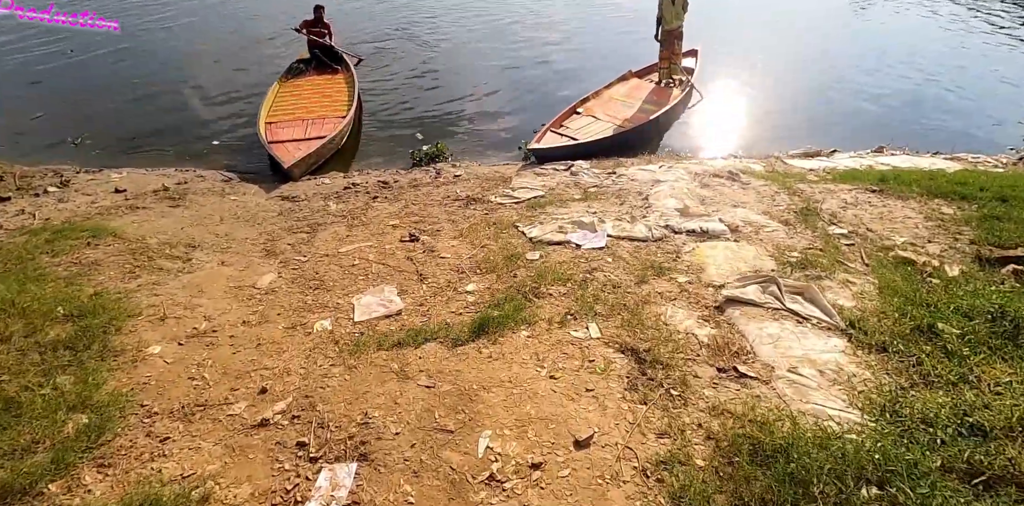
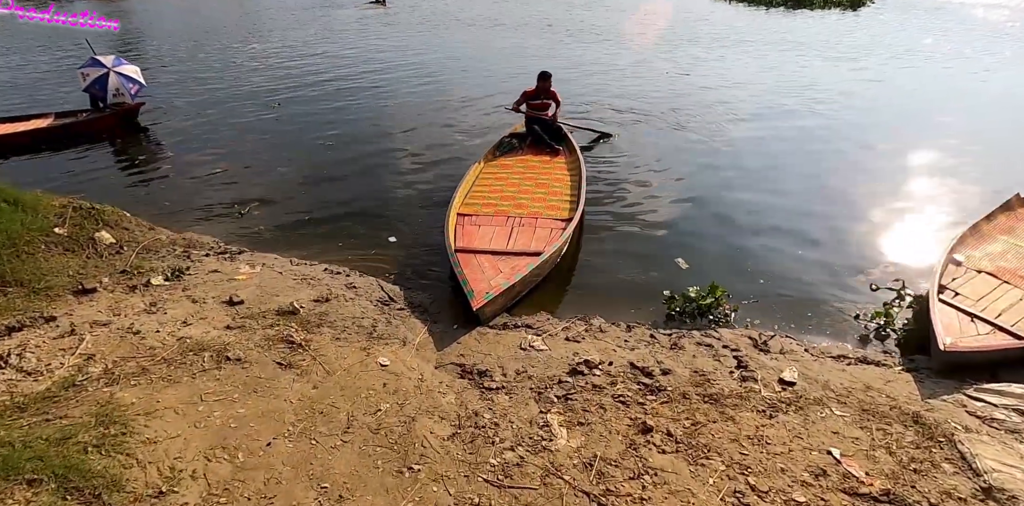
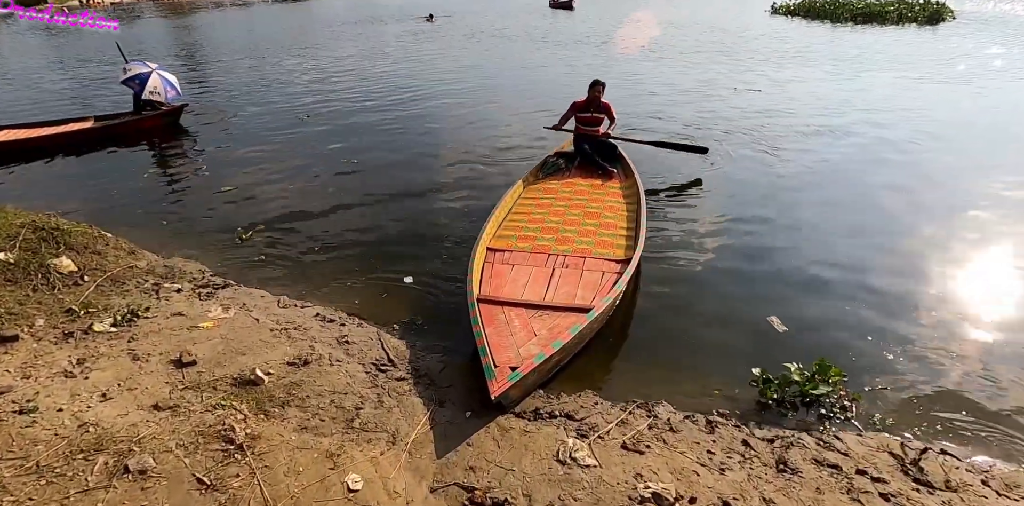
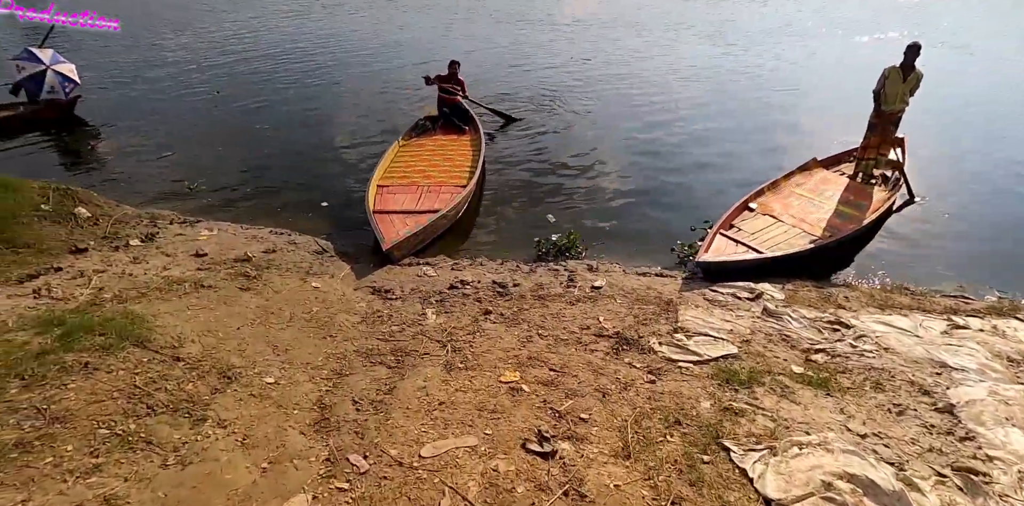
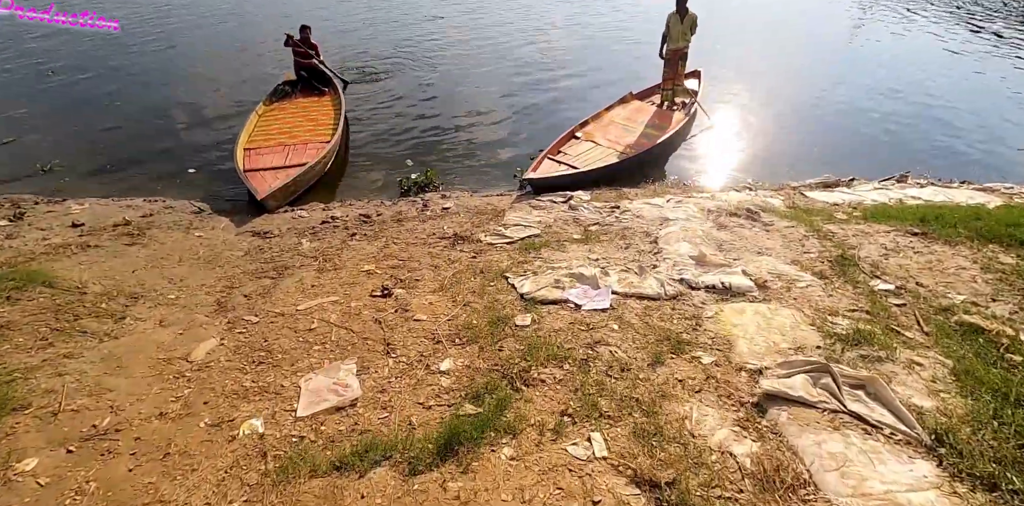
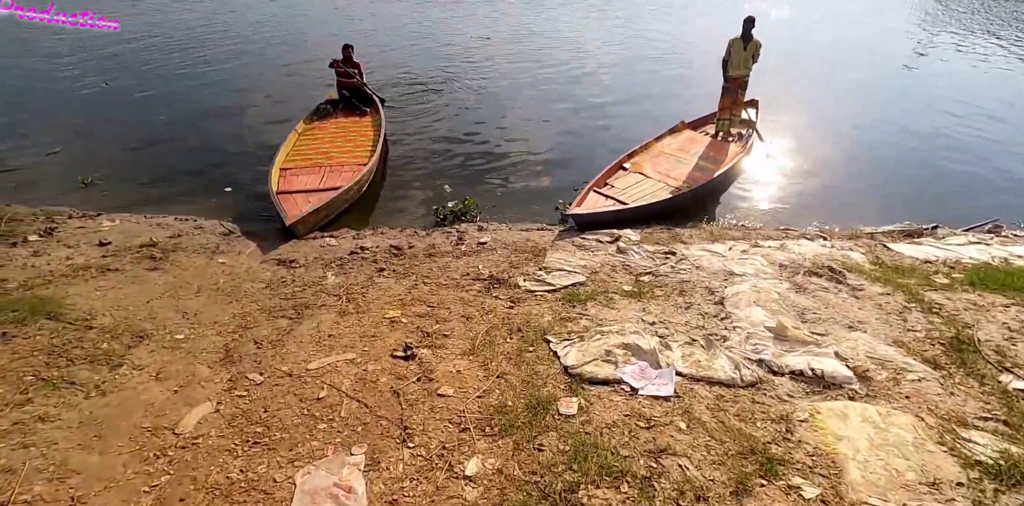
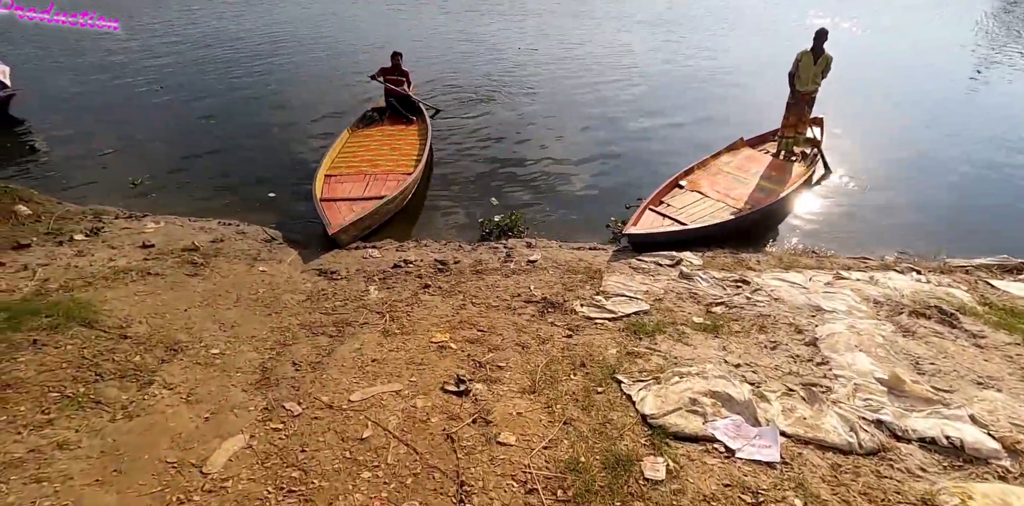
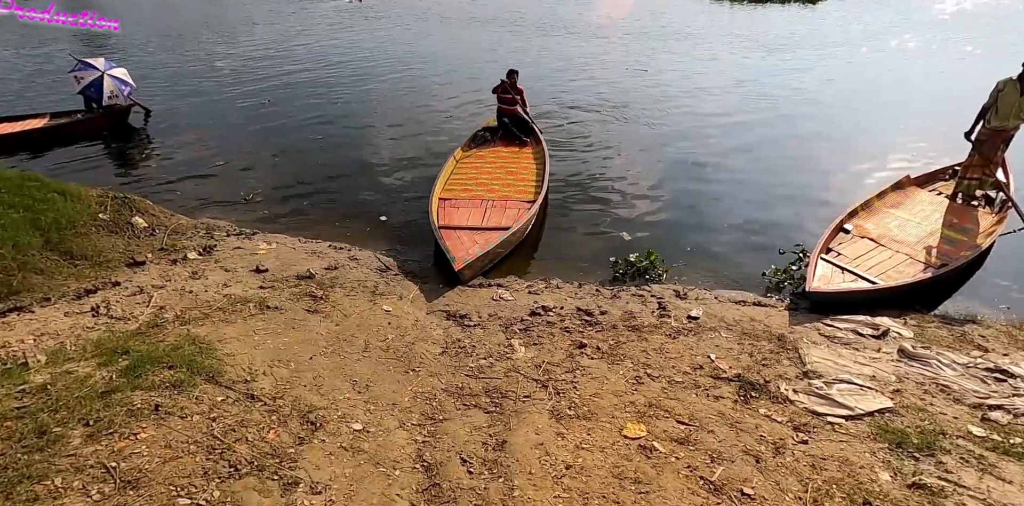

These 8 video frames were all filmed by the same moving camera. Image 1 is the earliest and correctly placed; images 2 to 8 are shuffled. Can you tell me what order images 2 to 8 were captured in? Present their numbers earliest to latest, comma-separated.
5, 6, 7, 4, 8, 2, 3
